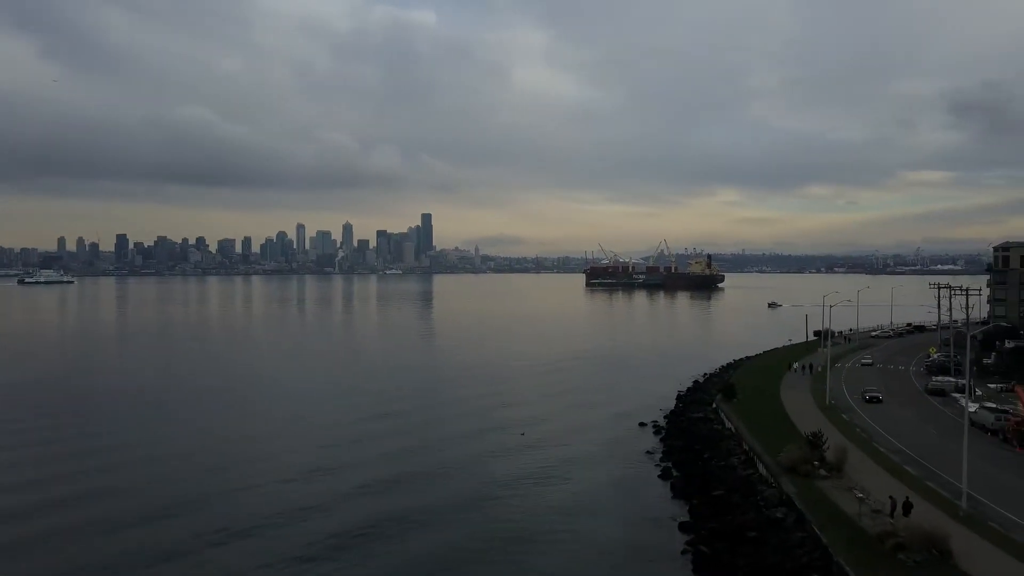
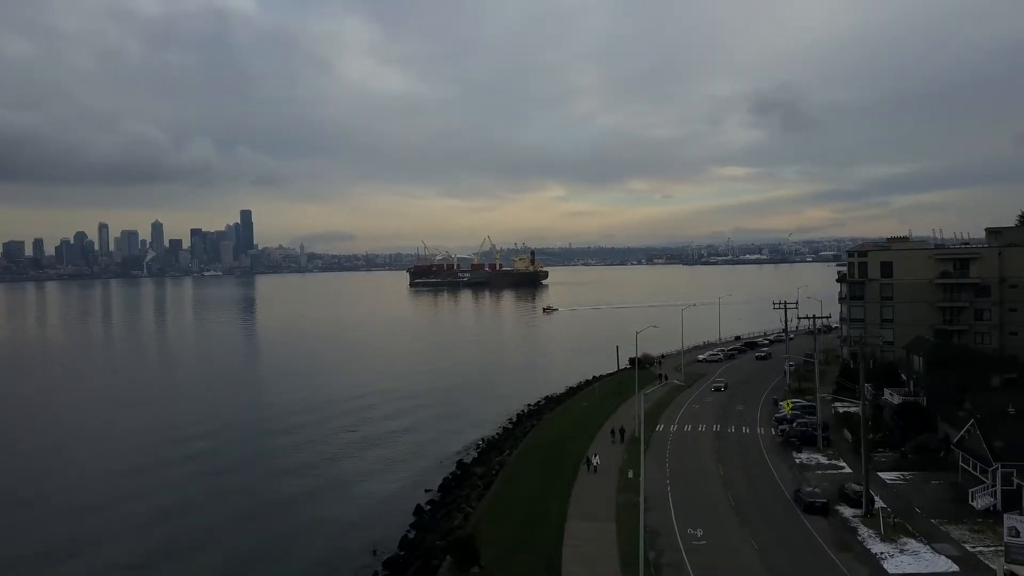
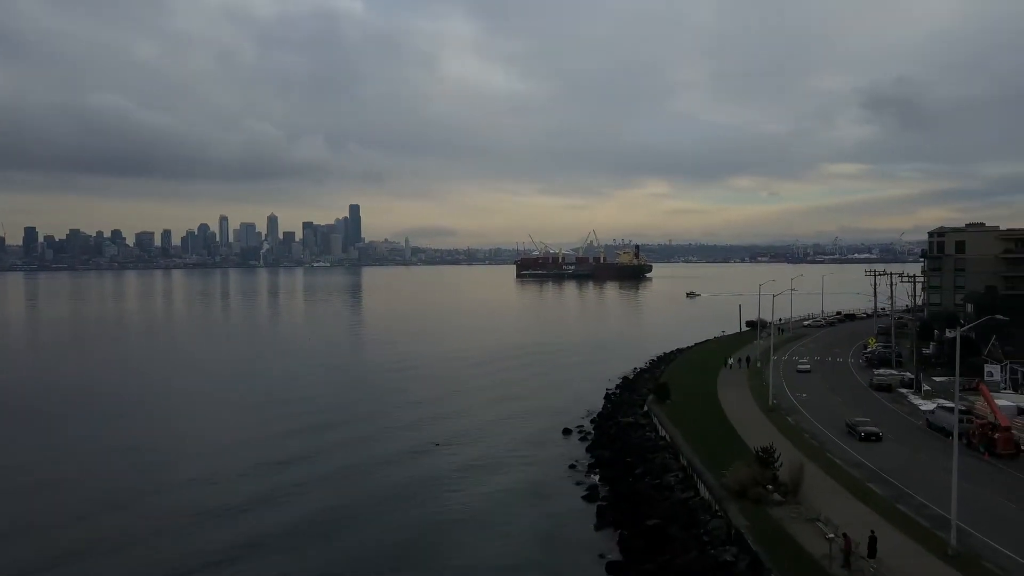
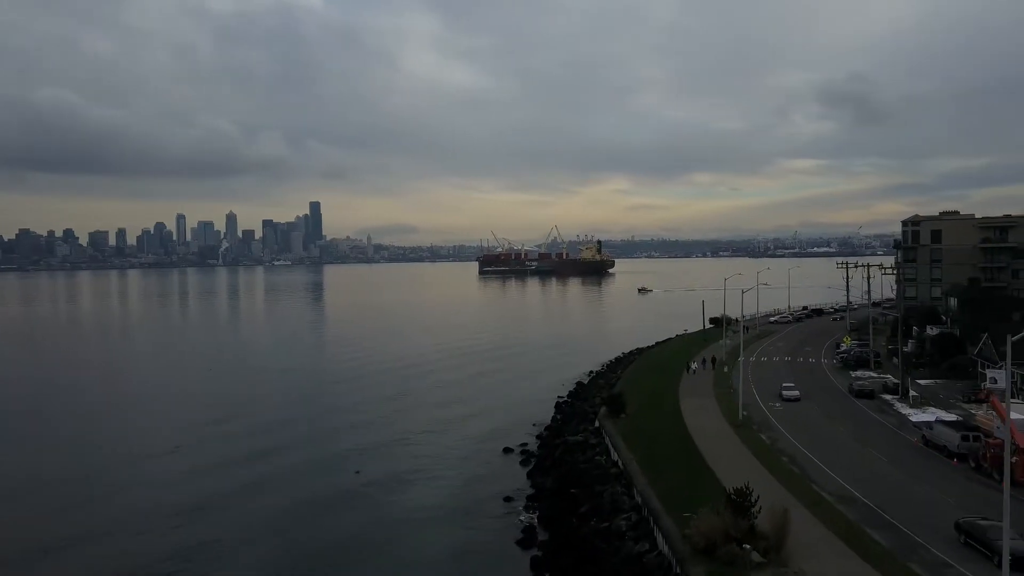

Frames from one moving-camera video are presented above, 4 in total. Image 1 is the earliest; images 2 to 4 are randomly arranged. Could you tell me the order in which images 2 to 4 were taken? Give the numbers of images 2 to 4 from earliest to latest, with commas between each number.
3, 4, 2
